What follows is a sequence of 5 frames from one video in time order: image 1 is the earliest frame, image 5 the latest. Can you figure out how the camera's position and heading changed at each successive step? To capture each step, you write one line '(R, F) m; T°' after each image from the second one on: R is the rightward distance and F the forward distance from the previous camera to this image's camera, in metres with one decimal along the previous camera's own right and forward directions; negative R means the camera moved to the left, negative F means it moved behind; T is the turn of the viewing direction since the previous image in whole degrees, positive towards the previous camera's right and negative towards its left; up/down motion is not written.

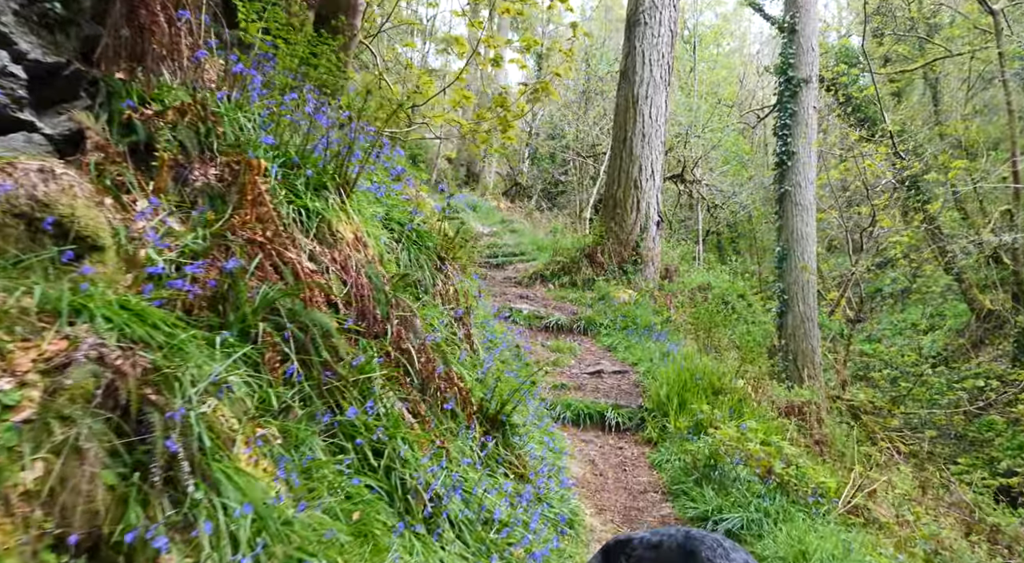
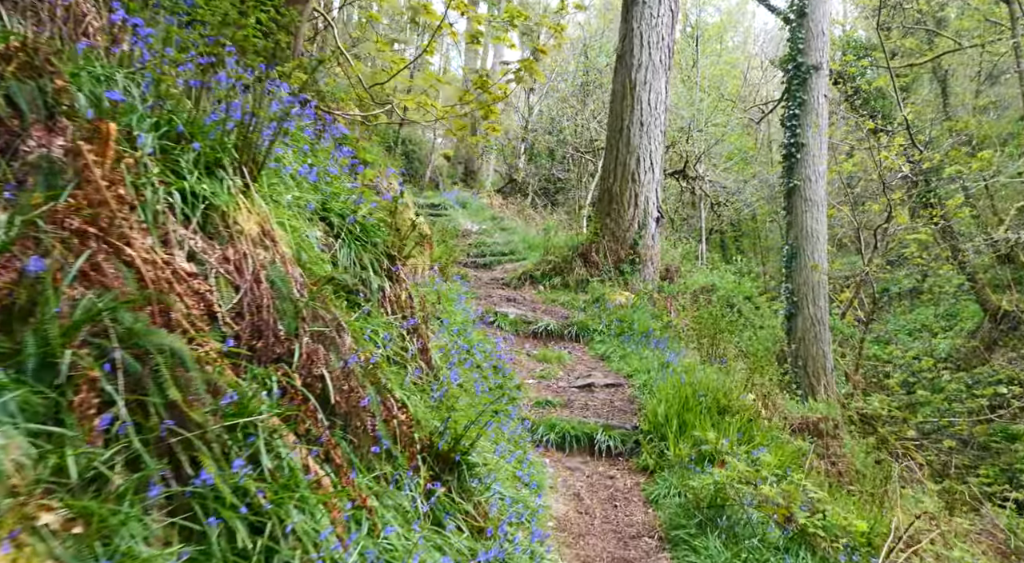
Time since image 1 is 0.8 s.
(+0.2, +0.9) m; 0°
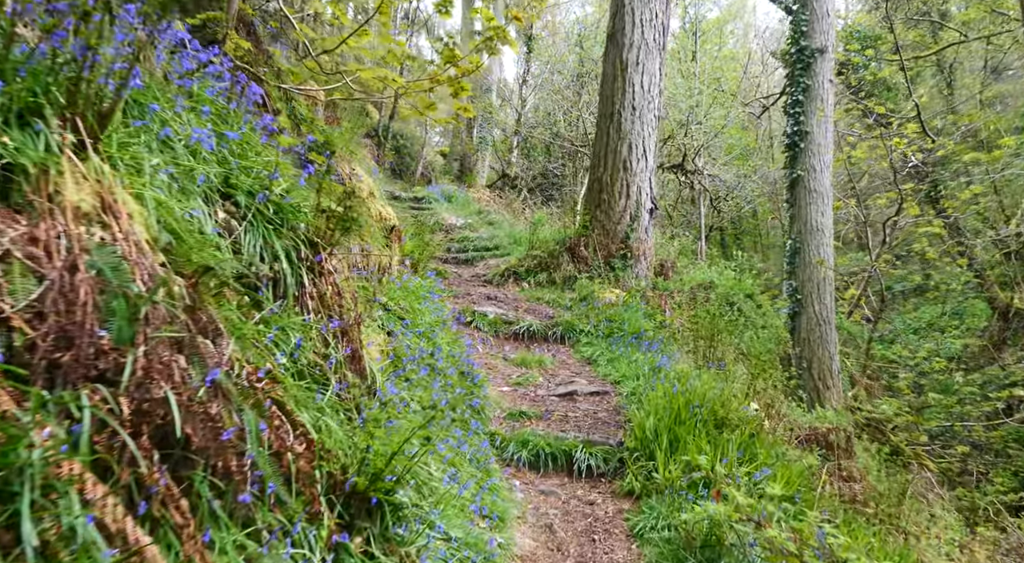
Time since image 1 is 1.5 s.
(+0.3, +0.8) m; 0°
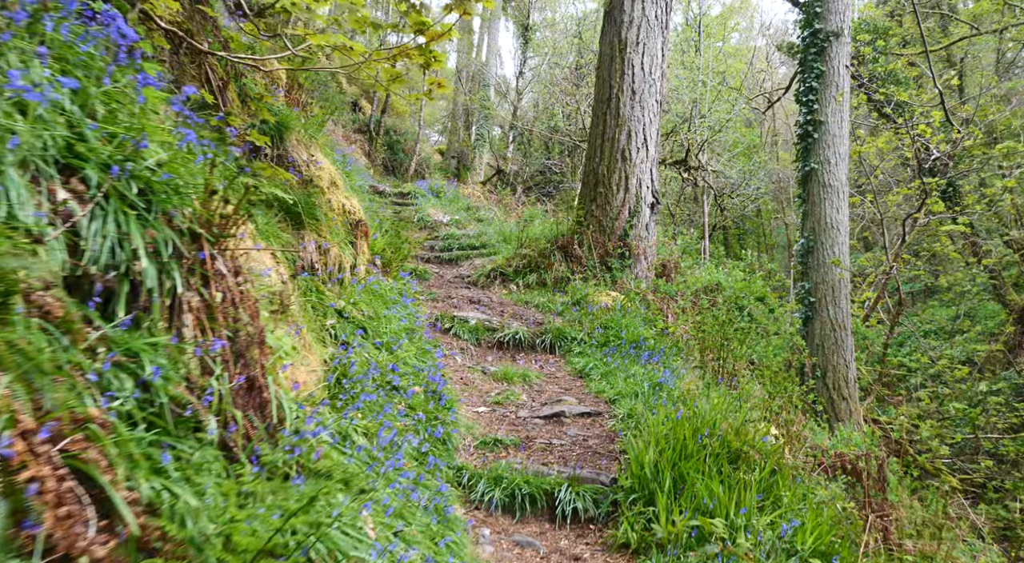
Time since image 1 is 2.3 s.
(+0.2, +0.9) m; 0°
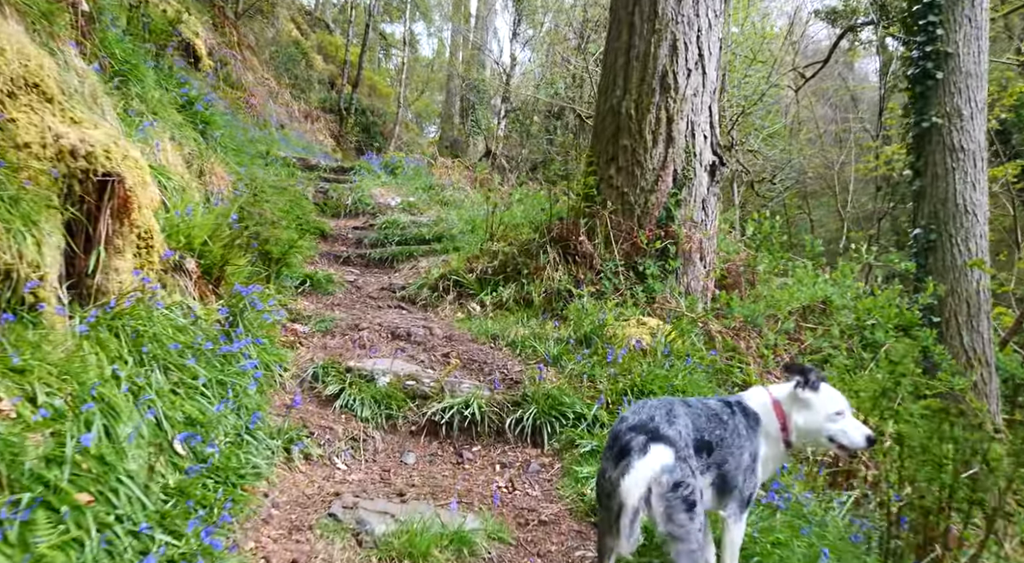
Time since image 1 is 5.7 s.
(+0.3, +3.7) m; 0°
